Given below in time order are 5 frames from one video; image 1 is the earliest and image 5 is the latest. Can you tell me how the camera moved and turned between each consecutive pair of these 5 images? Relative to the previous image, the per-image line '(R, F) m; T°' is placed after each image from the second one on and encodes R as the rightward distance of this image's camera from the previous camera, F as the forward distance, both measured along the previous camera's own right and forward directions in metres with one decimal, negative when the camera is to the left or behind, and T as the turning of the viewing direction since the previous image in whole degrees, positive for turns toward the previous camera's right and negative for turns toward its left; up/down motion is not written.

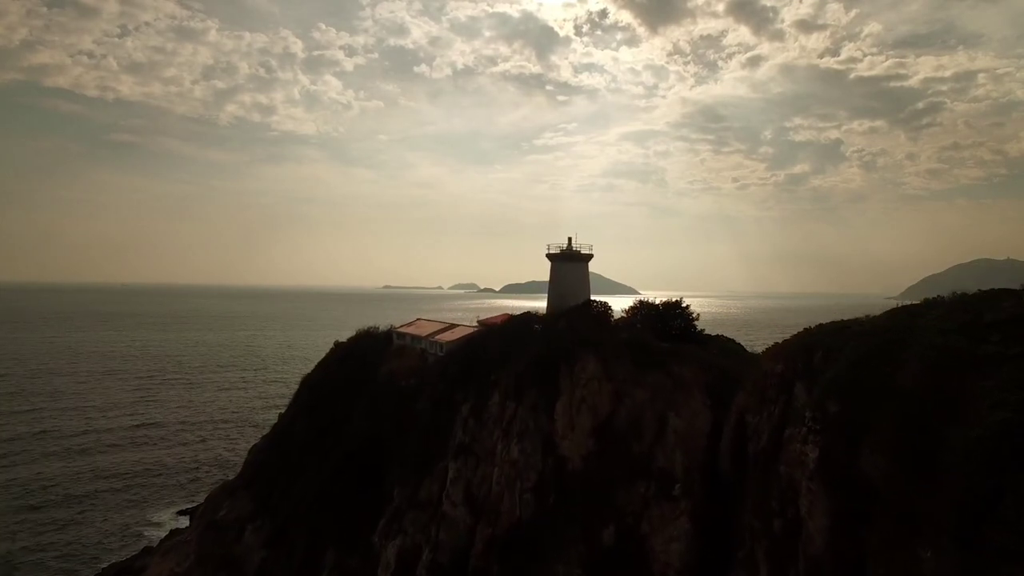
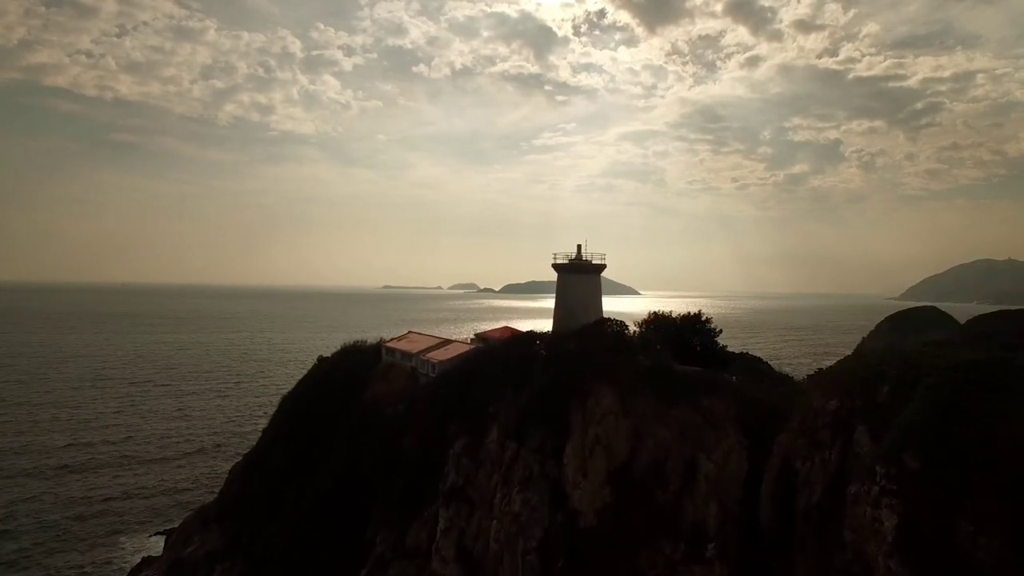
(-0.4, +1.6) m; 0°
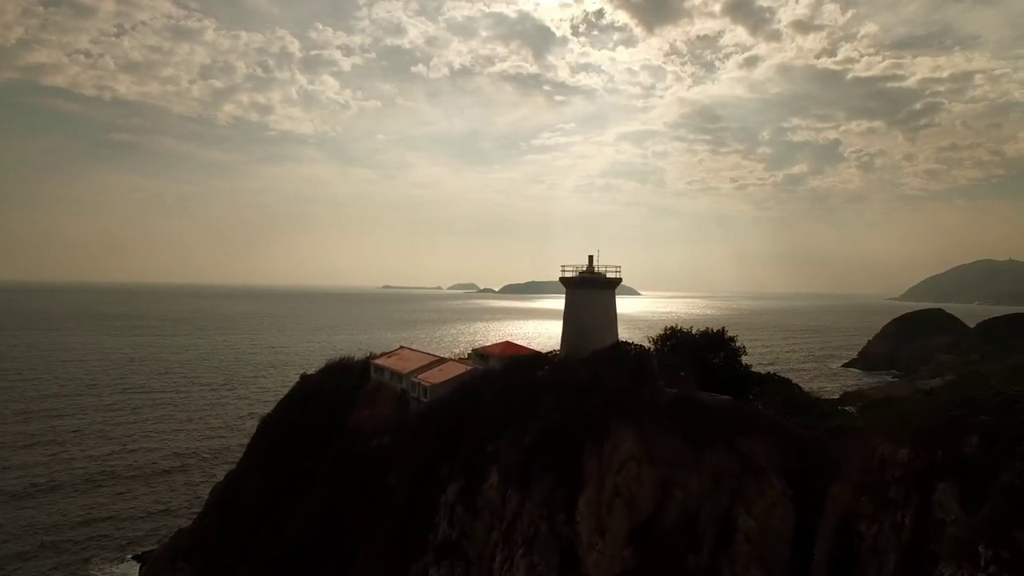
(-1.9, -0.3) m; 0°
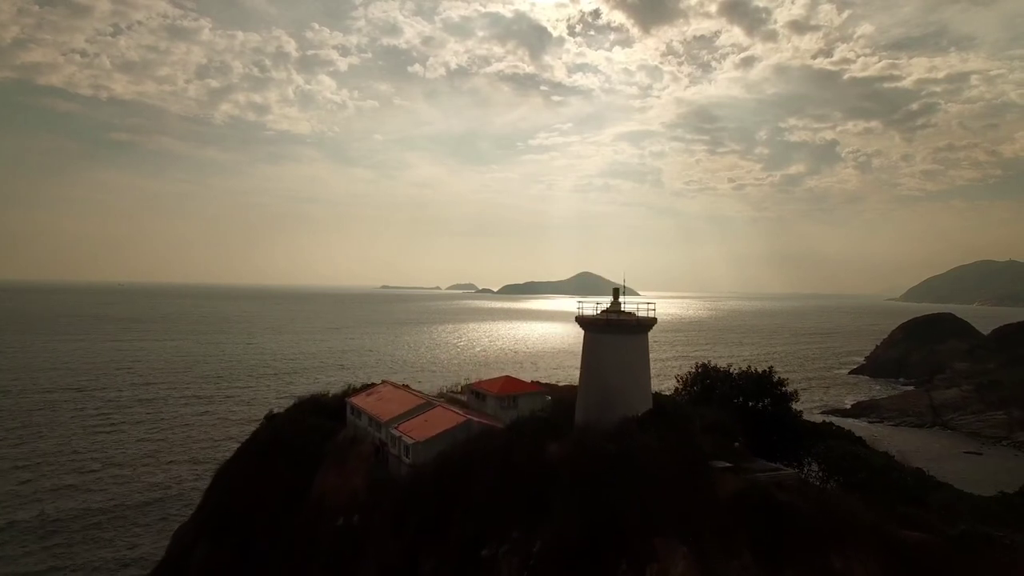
(-1.7, +1.6) m; 0°
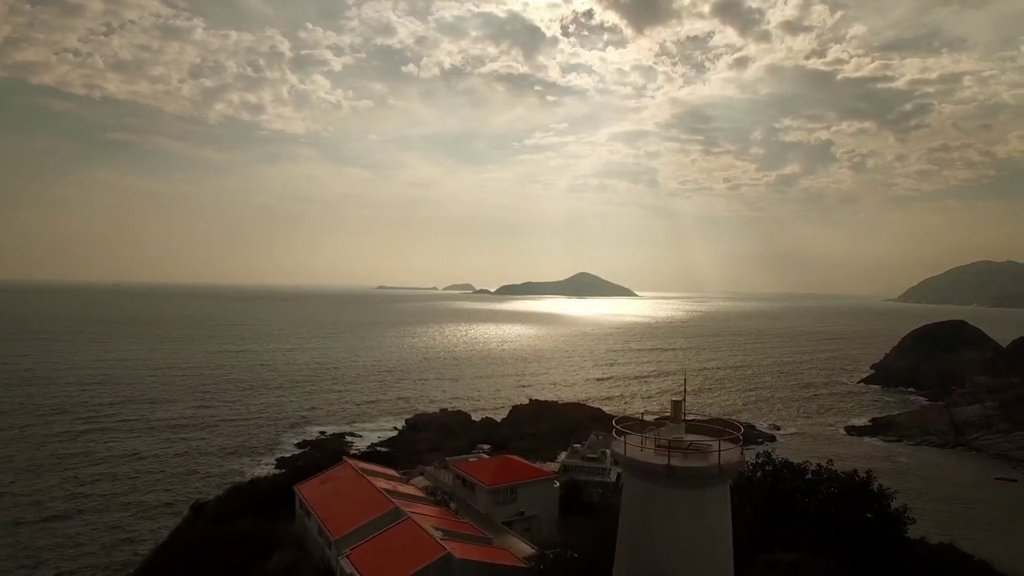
(-0.1, +5.7) m; 0°
